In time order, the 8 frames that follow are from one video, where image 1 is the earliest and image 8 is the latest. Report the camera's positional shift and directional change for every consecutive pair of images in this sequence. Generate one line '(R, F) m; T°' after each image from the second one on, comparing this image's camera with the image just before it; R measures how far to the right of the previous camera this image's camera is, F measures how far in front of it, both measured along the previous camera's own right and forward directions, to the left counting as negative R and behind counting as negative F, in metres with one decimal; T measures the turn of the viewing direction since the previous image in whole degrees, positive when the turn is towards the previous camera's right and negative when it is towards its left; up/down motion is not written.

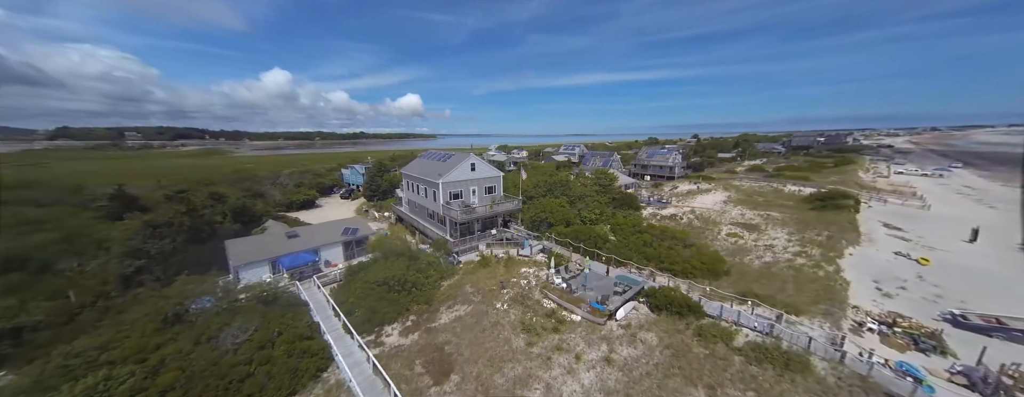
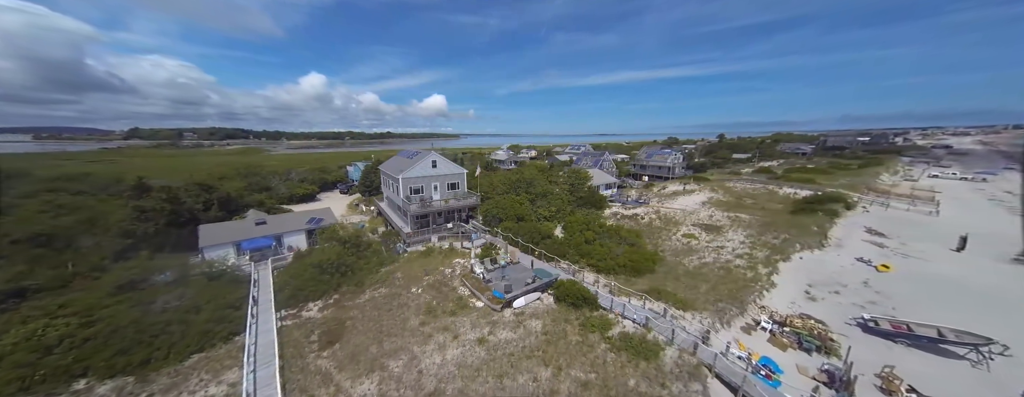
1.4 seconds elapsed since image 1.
(+6.6, -0.9) m; -4°
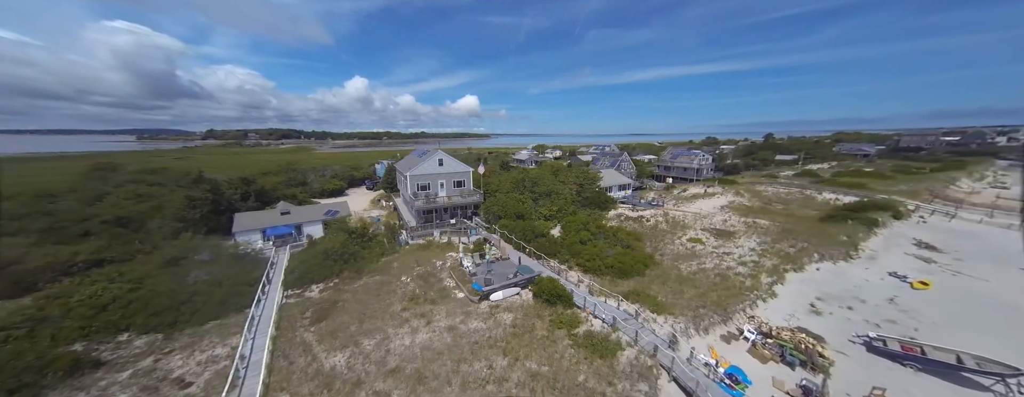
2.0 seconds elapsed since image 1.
(+2.9, -0.4) m; -6°
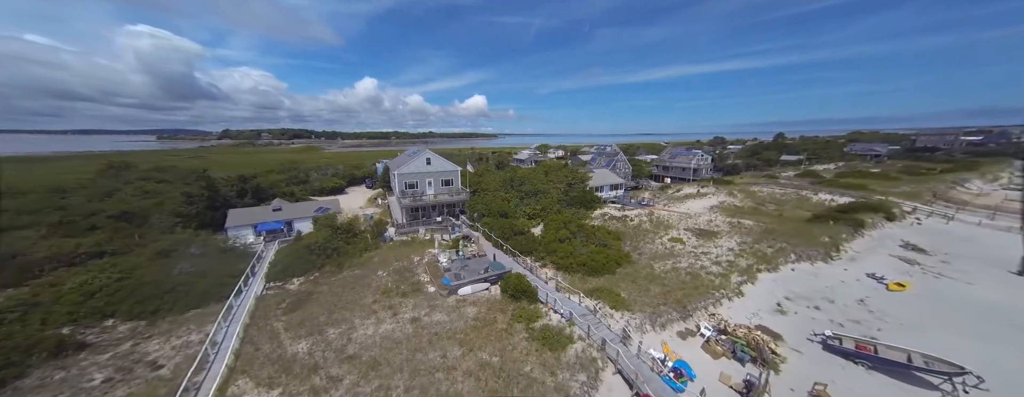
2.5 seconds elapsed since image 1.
(+2.3, -0.4) m; -1°
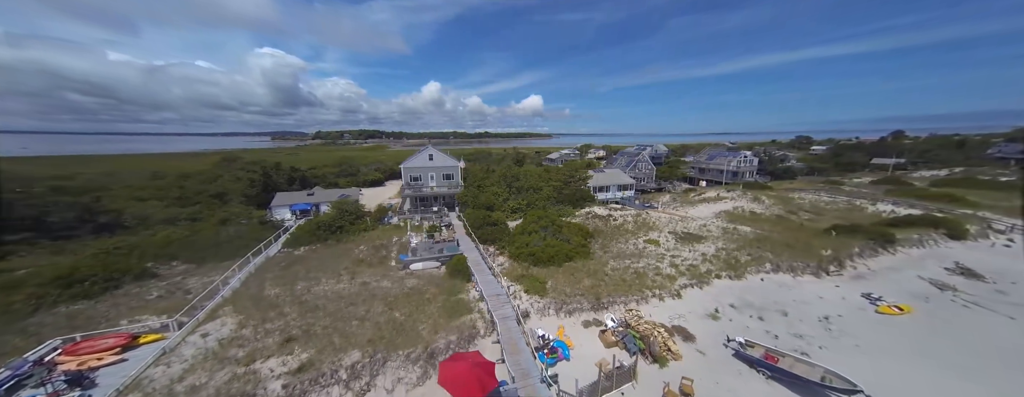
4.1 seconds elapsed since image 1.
(+7.1, -1.1) m; -10°
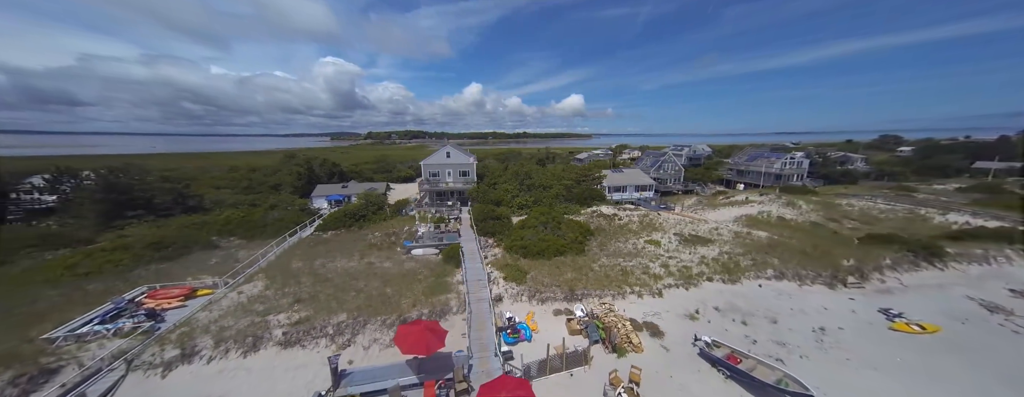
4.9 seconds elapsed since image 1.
(+3.2, -0.9) m; -7°
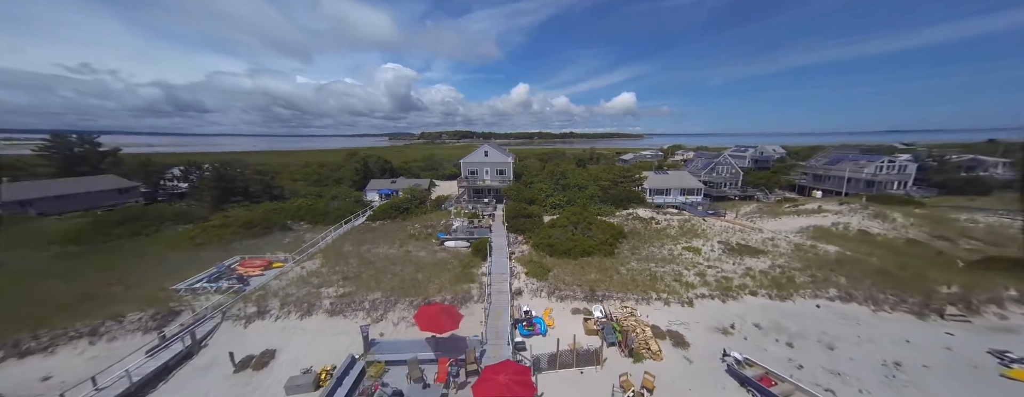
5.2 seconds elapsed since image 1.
(+1.1, -0.4) m; -9°
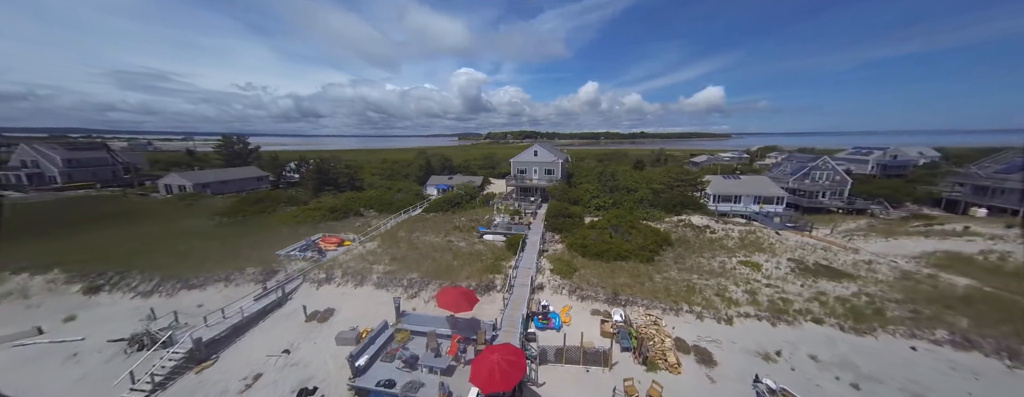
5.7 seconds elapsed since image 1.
(+1.9, -0.5) m; -13°
